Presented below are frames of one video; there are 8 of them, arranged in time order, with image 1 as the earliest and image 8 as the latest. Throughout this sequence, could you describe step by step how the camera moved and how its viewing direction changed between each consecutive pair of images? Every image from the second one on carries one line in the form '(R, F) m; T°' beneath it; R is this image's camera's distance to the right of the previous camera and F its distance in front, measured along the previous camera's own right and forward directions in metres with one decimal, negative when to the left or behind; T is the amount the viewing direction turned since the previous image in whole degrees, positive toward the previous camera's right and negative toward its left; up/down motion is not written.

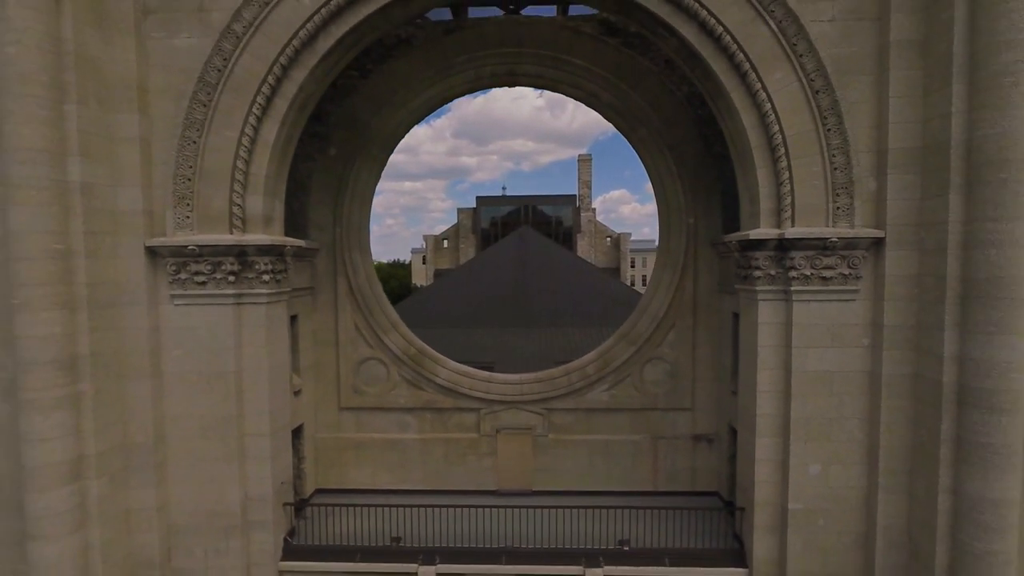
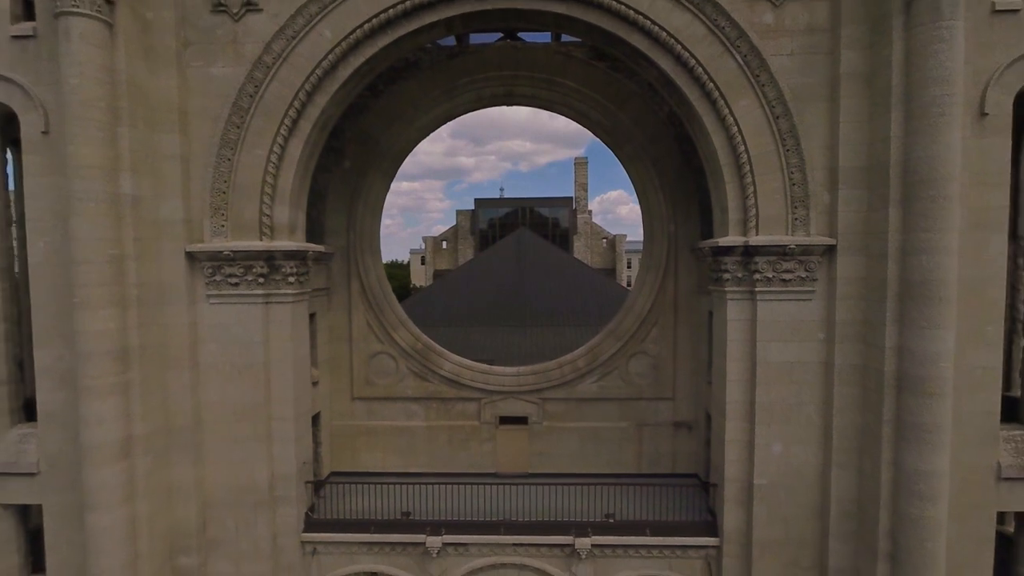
(0.0, -1.2) m; 0°
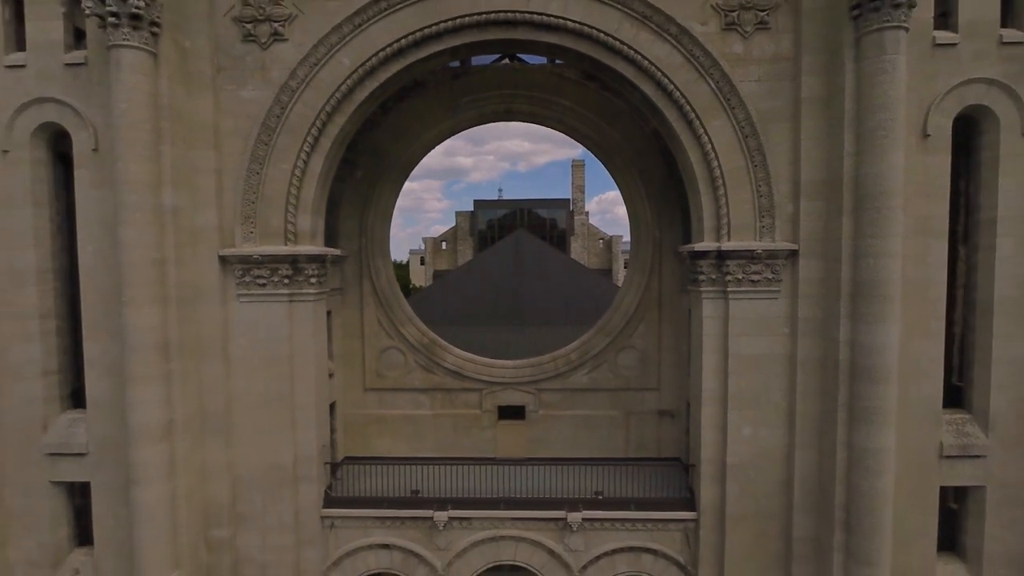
(0.0, -1.2) m; 0°
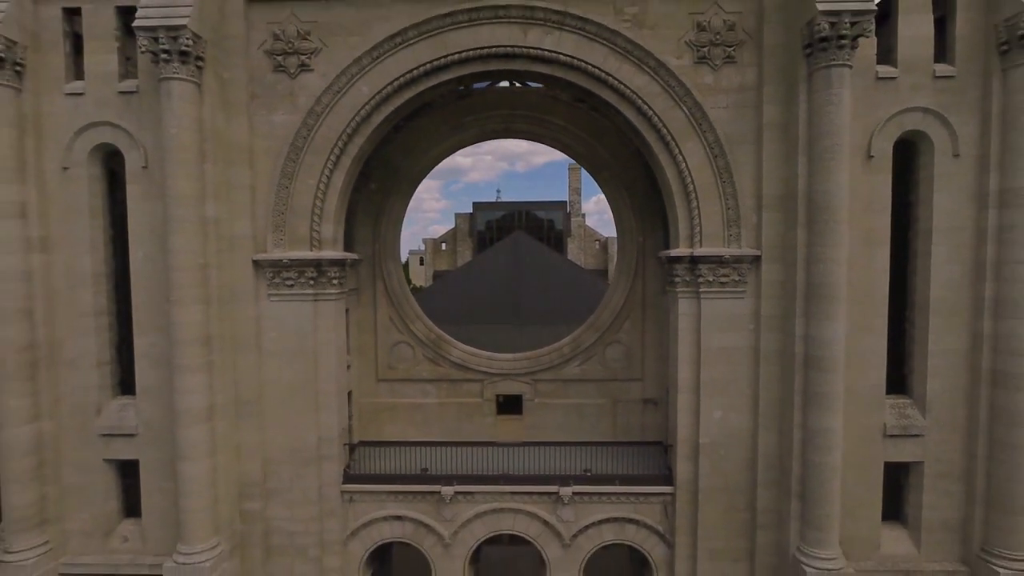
(0.0, -1.6) m; 0°
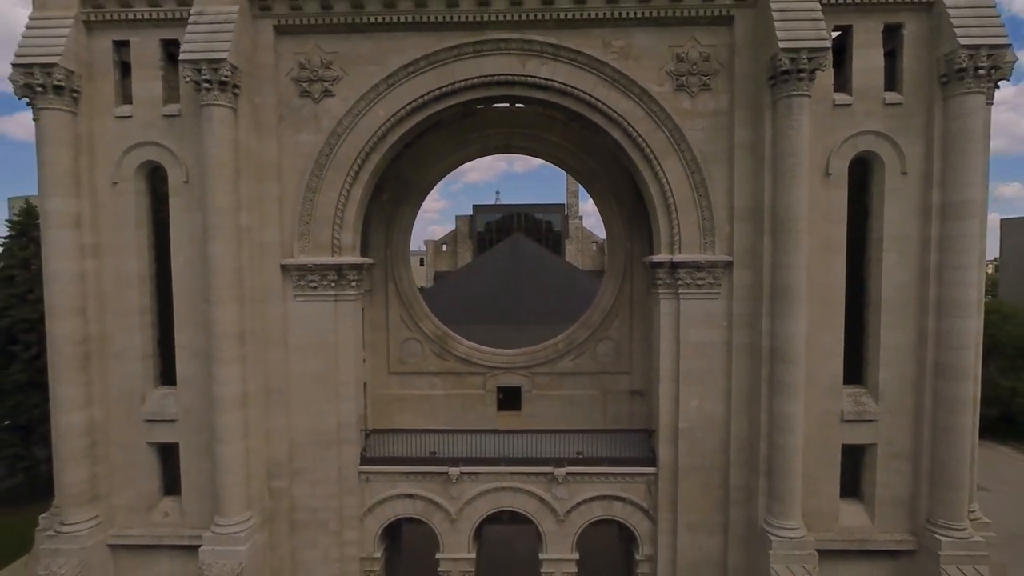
(0.0, -1.6) m; 0°
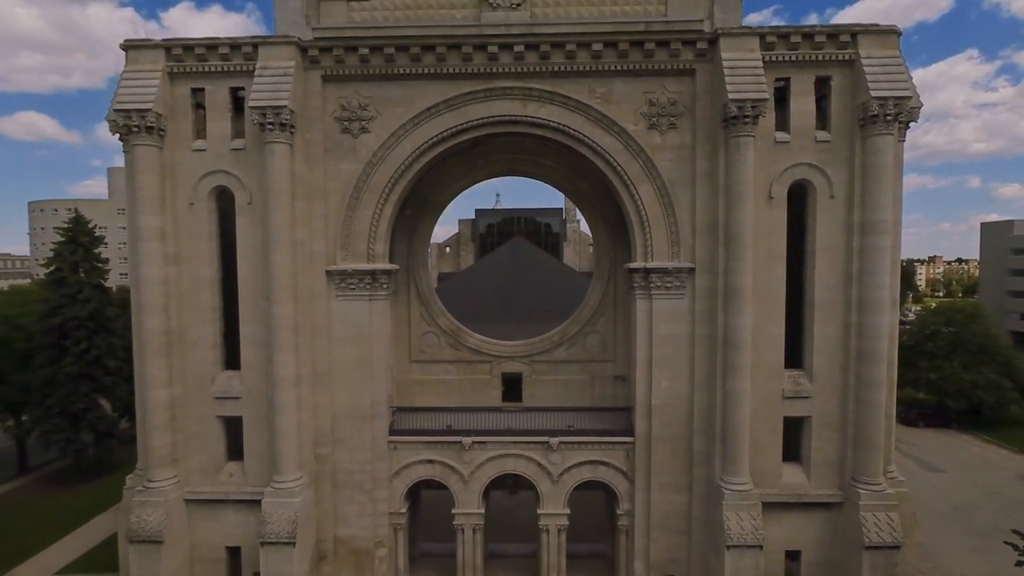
(-0.1, -3.3) m; 0°
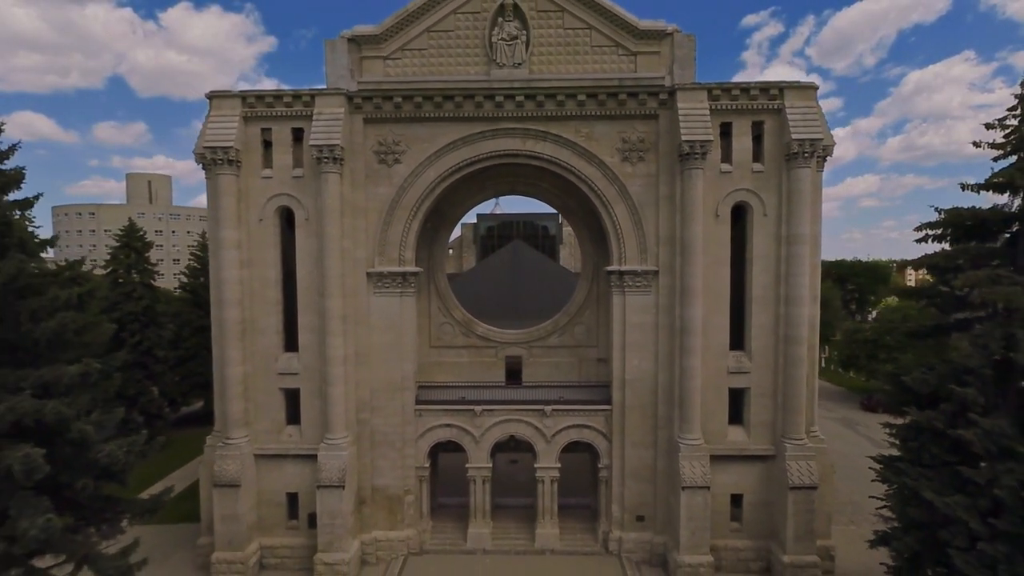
(-0.1, -4.7) m; 0°
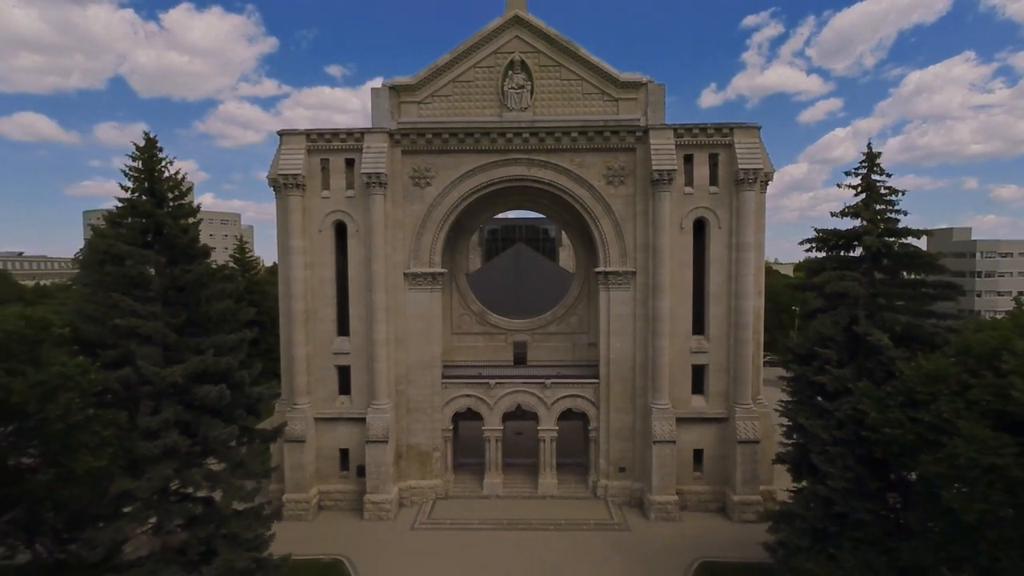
(-0.3, -5.8) m; 0°
